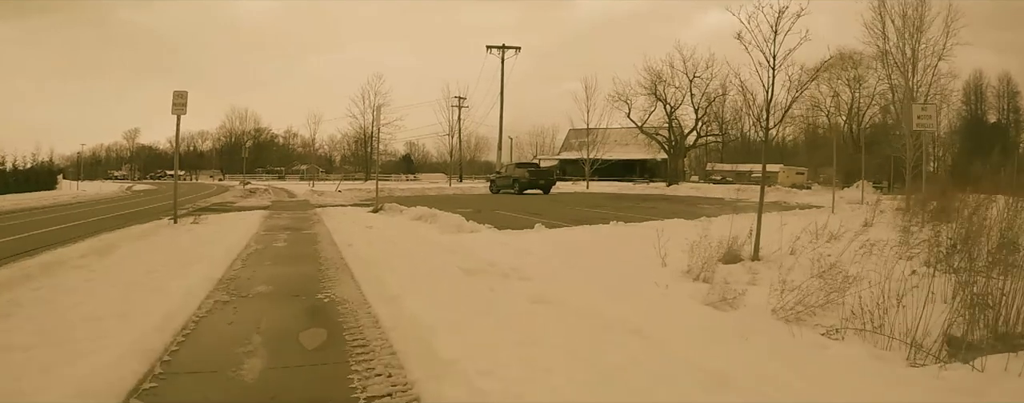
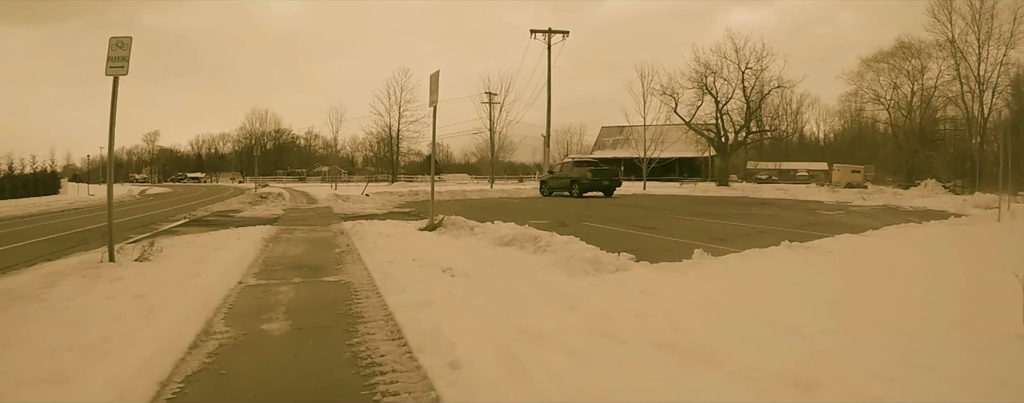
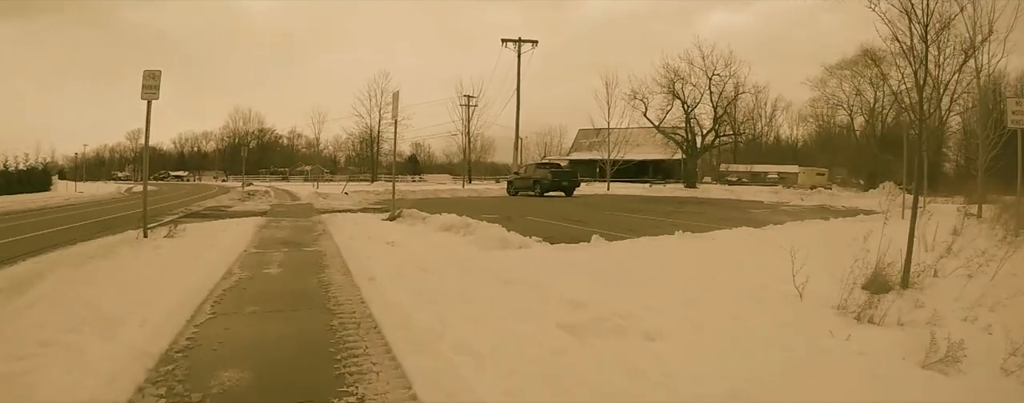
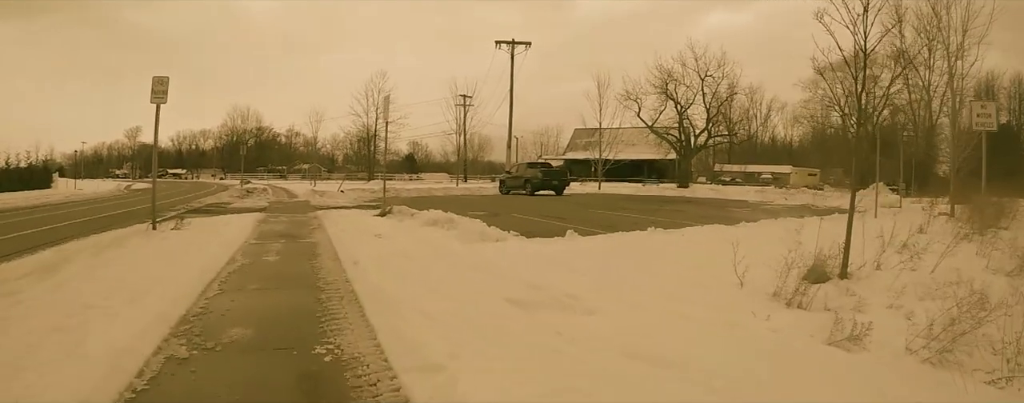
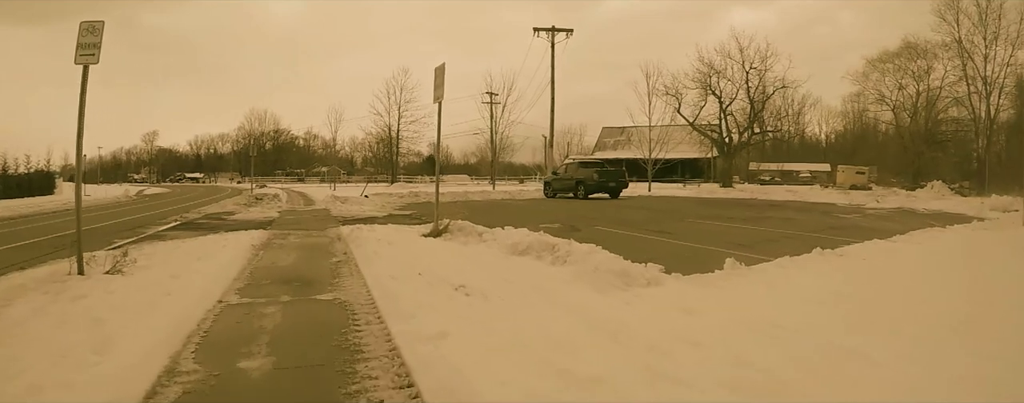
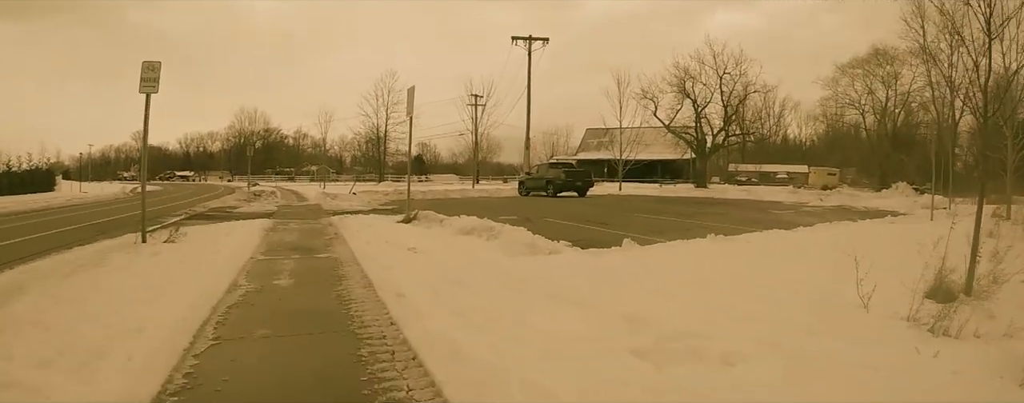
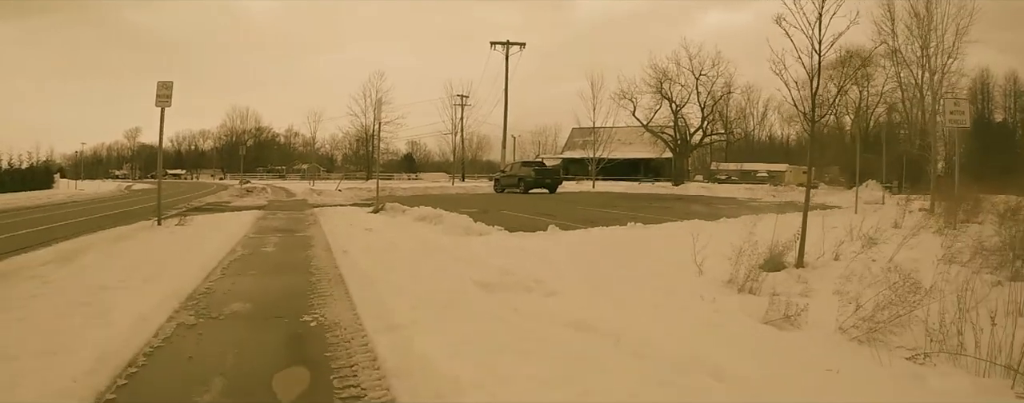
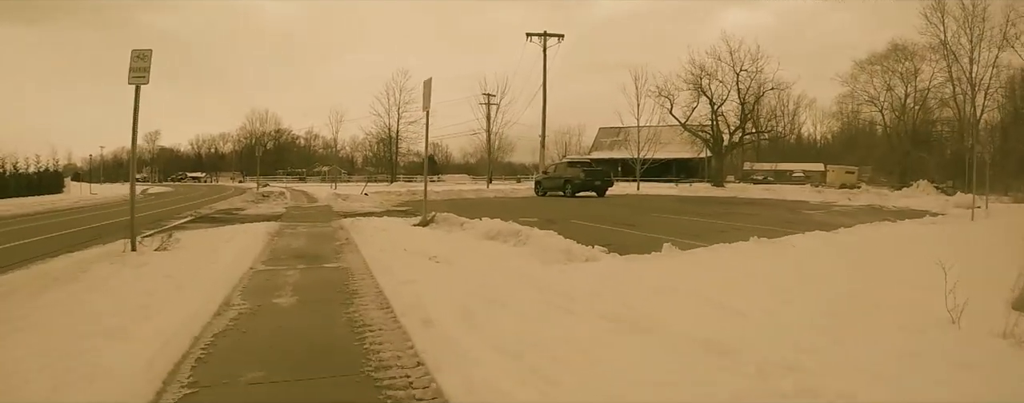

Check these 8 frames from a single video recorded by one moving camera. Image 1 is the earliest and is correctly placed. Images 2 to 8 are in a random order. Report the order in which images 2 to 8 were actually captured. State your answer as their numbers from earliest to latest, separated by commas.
7, 4, 3, 6, 8, 2, 5
